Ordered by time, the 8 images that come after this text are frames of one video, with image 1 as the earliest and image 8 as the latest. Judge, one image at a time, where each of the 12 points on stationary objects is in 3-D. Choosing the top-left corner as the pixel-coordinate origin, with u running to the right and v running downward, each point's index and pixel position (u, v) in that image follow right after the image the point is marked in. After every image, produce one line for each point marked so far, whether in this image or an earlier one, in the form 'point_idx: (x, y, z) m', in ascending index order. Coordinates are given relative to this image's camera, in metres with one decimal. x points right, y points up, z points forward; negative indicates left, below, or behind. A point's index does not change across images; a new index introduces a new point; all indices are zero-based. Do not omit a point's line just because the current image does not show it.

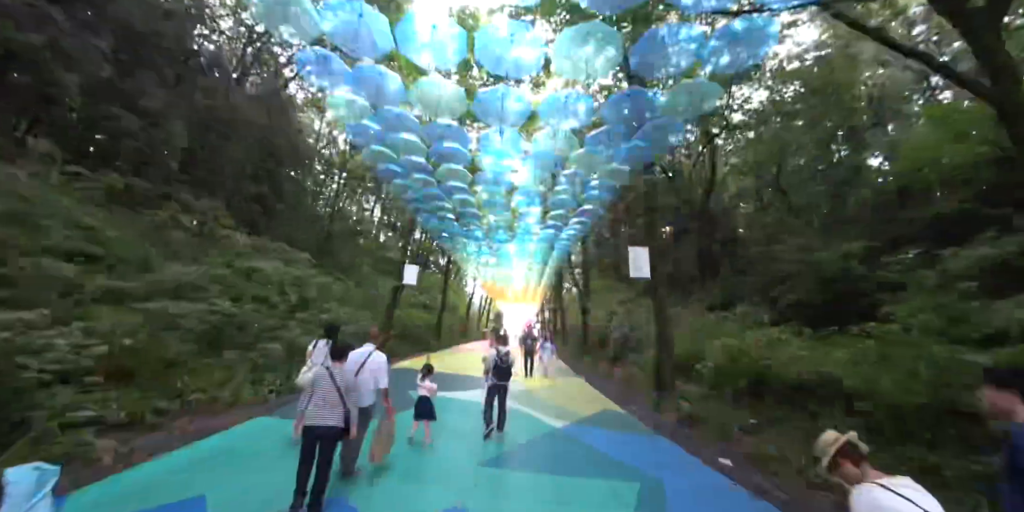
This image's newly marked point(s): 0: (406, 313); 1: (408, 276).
0: (-5.8, -3.2, +18.9) m
1: (-3.4, -0.6, +11.2) m
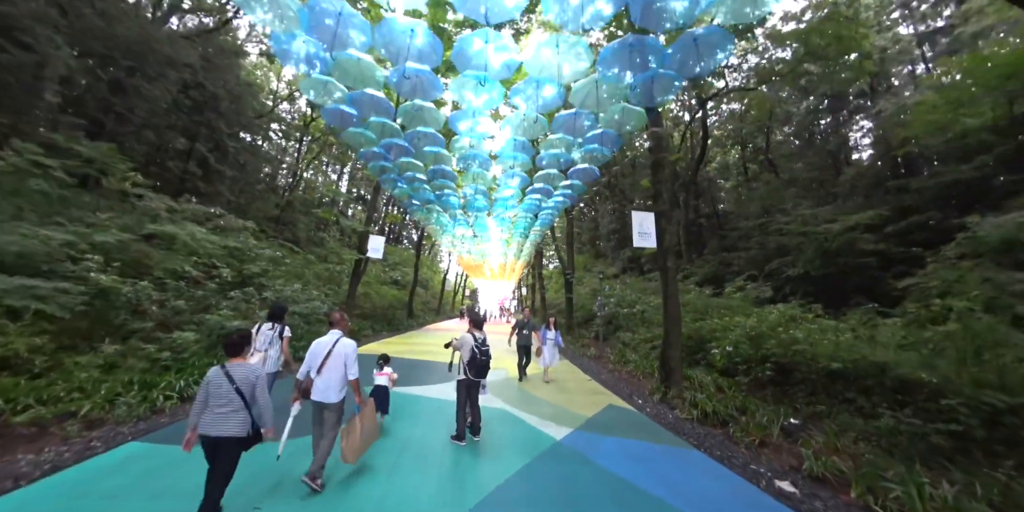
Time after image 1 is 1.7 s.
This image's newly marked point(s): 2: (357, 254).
0: (-6.9, -1.8, +17.5) m
1: (-4.0, +0.3, +9.9) m
2: (-4.9, +0.1, +10.8) m
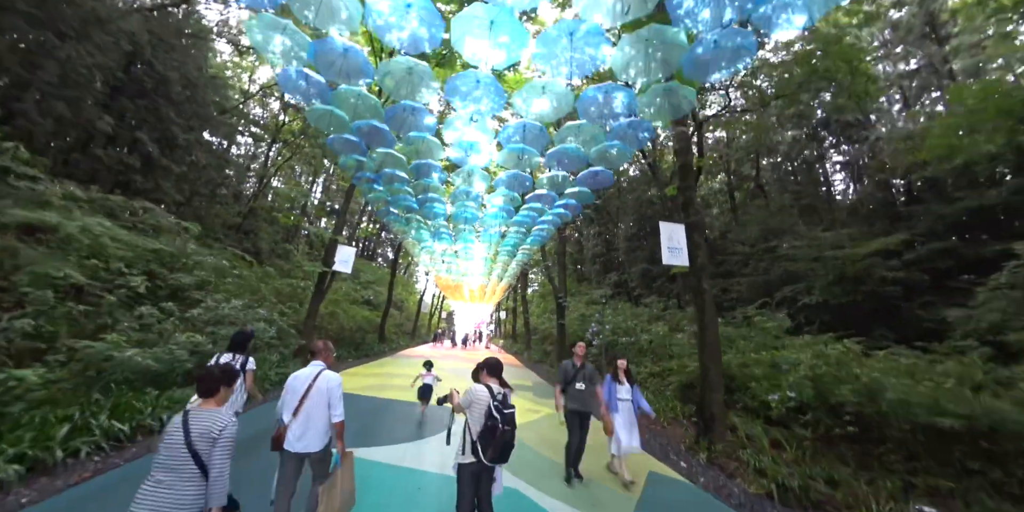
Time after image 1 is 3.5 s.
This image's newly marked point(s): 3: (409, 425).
0: (-7.6, -2.5, +15.7) m
1: (-4.2, -0.1, +8.5) m
2: (-5.1, -0.3, +9.3) m
3: (-1.6, -2.5, +5.2) m
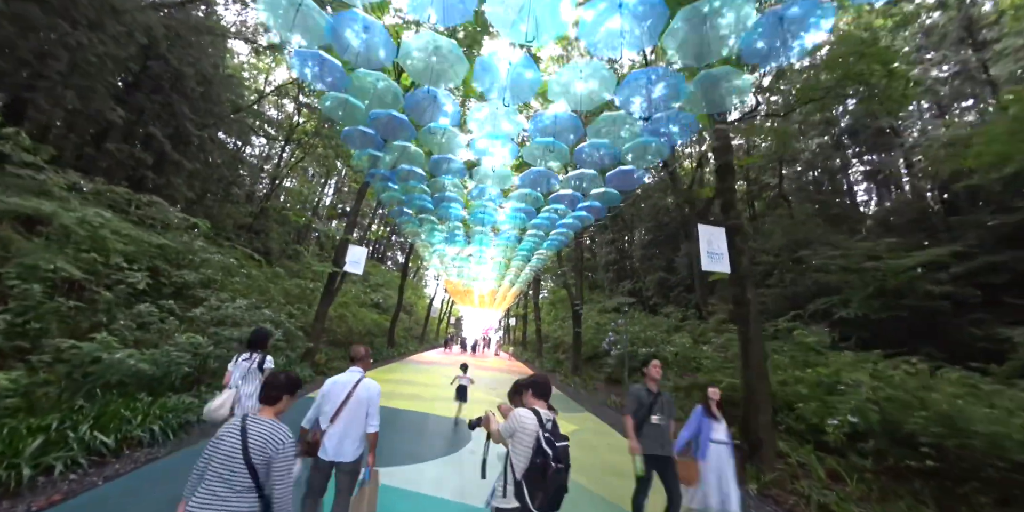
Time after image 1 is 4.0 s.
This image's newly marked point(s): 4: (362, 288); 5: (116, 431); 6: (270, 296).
0: (-7.1, -2.6, +15.5) m
1: (-3.8, -0.1, +8.2) m
2: (-4.7, -0.3, +9.1) m
3: (-1.3, -2.5, +4.8) m
4: (-8.6, -1.8, +19.6) m
5: (-3.5, -1.6, +3.1) m
6: (-7.0, -1.1, +9.9) m
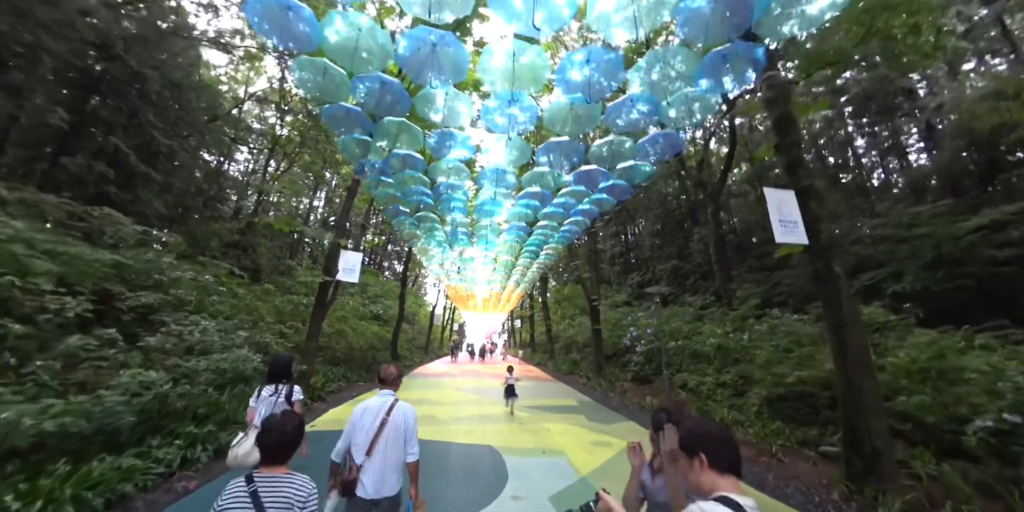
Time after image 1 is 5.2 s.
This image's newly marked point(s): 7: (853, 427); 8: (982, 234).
0: (-6.8, -3.0, +14.5) m
1: (-3.6, -0.2, +7.3) m
2: (-4.5, -0.5, +8.2) m
3: (-0.8, -2.5, +3.9) m
4: (-8.3, -2.4, +18.7) m
5: (-3.1, -1.7, +2.2) m
6: (-6.6, -1.5, +8.9) m
7: (+3.1, -1.6, +3.2) m
8: (+8.8, +0.4, +6.4) m
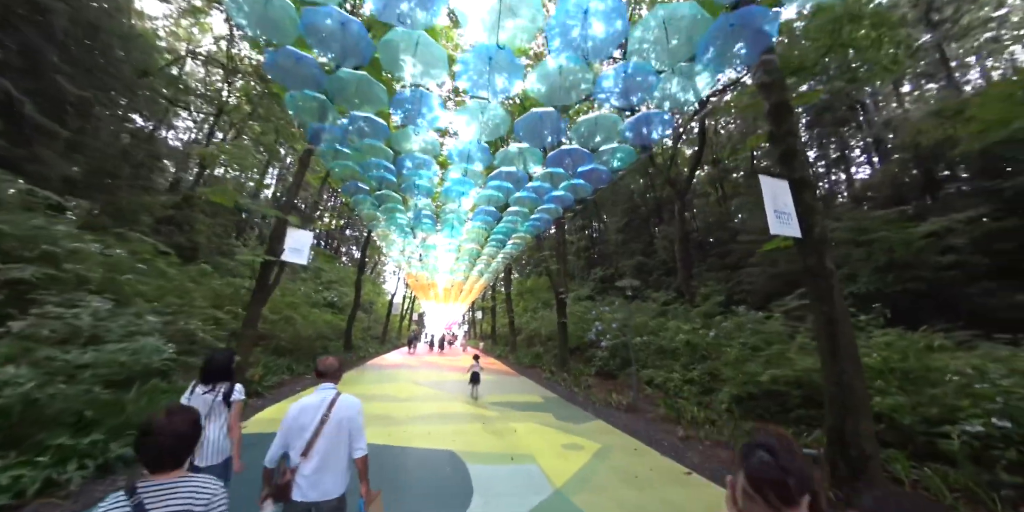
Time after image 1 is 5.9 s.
0: (-8.1, -2.3, +13.4) m
1: (-4.1, +0.2, +6.4) m
2: (-5.1, -0.1, +7.2) m
3: (-1.2, -2.3, +3.4) m
4: (-10.1, -1.5, +17.3) m
5: (-3.2, -1.4, +1.4) m
6: (-7.4, -1.0, +7.8) m
7: (+2.9, -1.5, +3.0) m
8: (+8.3, +0.3, +6.8) m
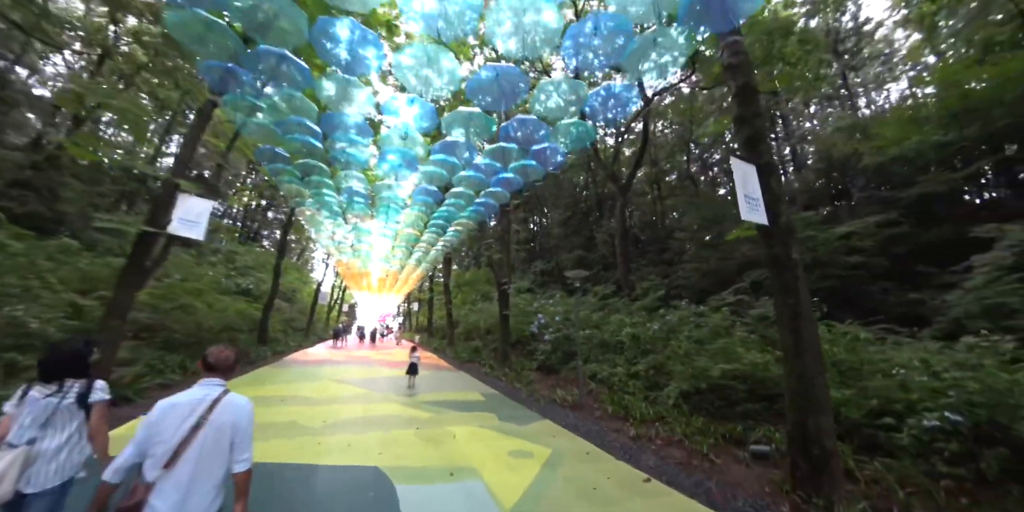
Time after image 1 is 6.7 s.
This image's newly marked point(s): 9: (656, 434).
0: (-10.1, -1.5, +11.3) m
1: (-5.0, +0.6, +5.1) m
2: (-6.1, +0.4, +5.7) m
3: (-1.7, -2.0, +2.6) m
4: (-12.7, -0.6, +14.9) m
5: (-3.3, -1.1, +0.3) m
6: (-8.5, -0.4, +5.9) m
7: (+2.4, -1.4, +2.9) m
8: (+7.2, +0.3, +7.4) m
9: (+1.9, -2.3, +4.5) m
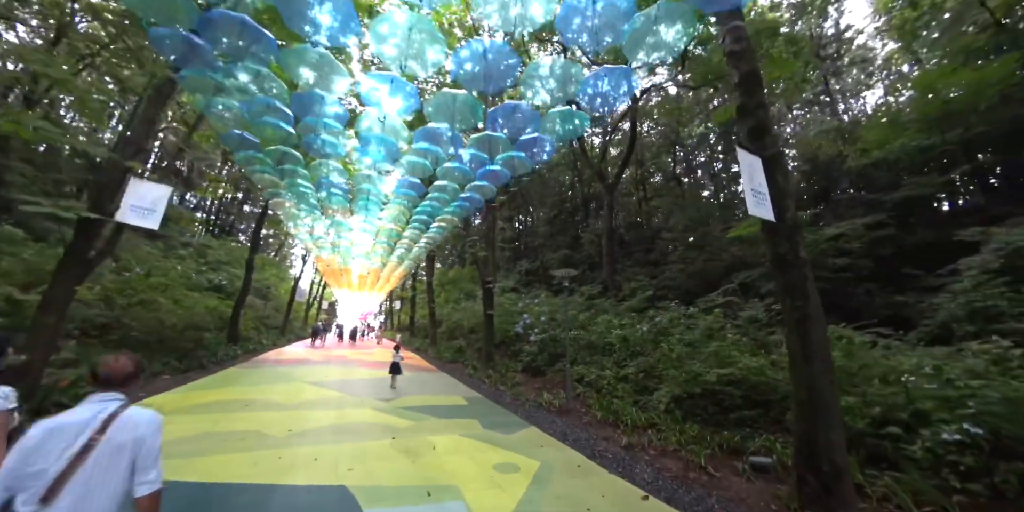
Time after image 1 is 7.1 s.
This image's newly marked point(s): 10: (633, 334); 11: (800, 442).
0: (-10.6, -1.3, +10.6) m
1: (-5.1, +0.7, +4.5) m
2: (-6.3, +0.6, +5.1) m
3: (-1.8, -1.9, +2.3) m
4: (-13.3, -0.3, +14.0) m
5: (-3.3, -1.0, -0.1) m
6: (-8.7, -0.2, +5.2) m
7: (+2.3, -1.4, +2.7) m
8: (+6.9, +0.2, +7.4) m
9: (+1.7, -2.3, +4.3) m
10: (+2.5, -1.6, +7.2) m
11: (+2.3, -1.5, +2.7) m
